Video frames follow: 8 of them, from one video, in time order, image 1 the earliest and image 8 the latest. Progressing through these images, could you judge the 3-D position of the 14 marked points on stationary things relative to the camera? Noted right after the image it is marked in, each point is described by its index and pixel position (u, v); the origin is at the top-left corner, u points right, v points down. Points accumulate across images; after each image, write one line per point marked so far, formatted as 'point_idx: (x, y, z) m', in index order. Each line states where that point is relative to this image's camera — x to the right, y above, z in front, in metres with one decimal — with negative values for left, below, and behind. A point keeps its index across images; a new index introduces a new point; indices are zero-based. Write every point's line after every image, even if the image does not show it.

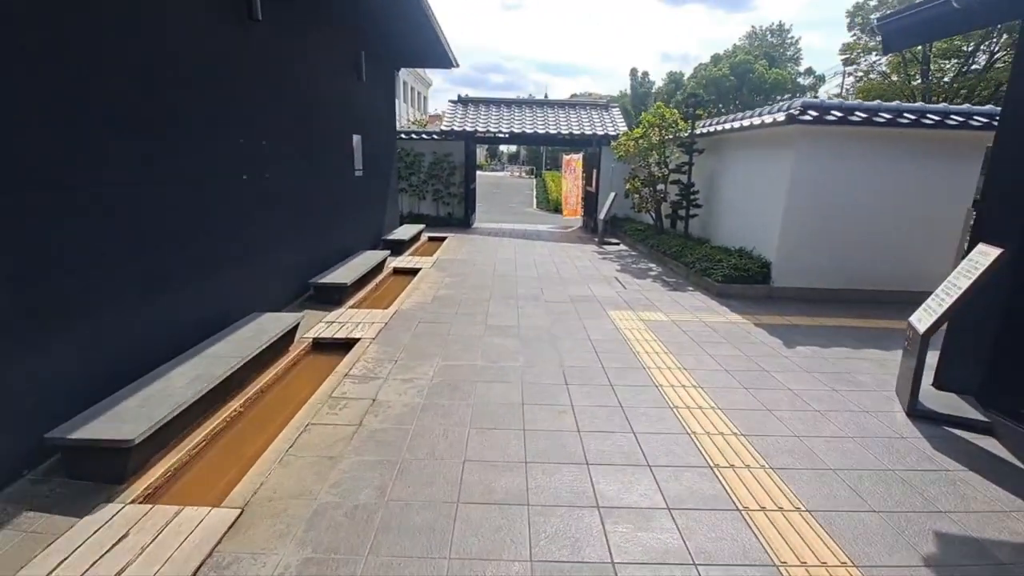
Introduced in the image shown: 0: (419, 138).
0: (-2.3, +3.6, +11.9) m
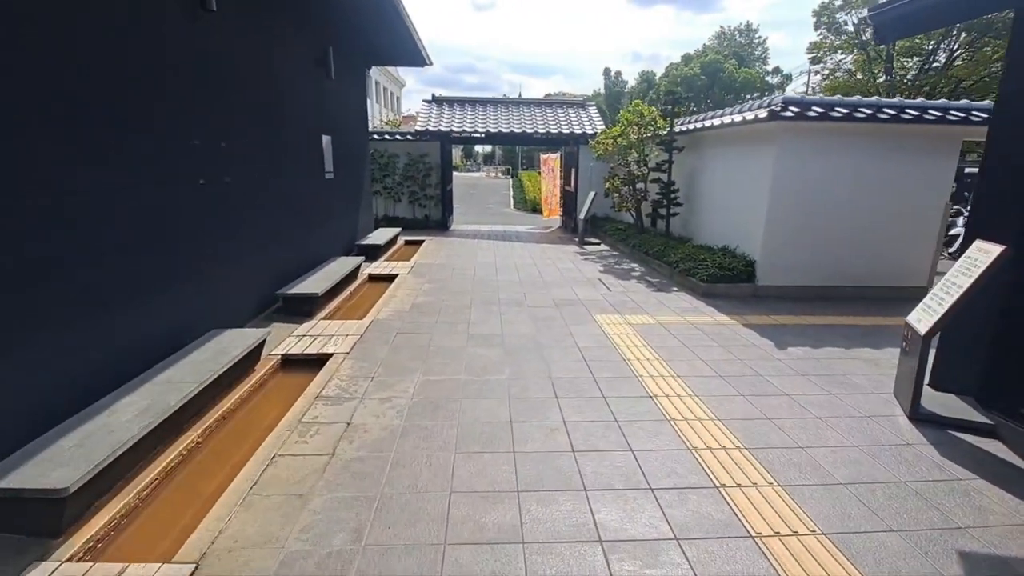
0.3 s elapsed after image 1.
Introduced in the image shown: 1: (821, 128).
0: (-2.8, +3.5, +11.6) m
1: (+3.4, +1.8, +5.5) m
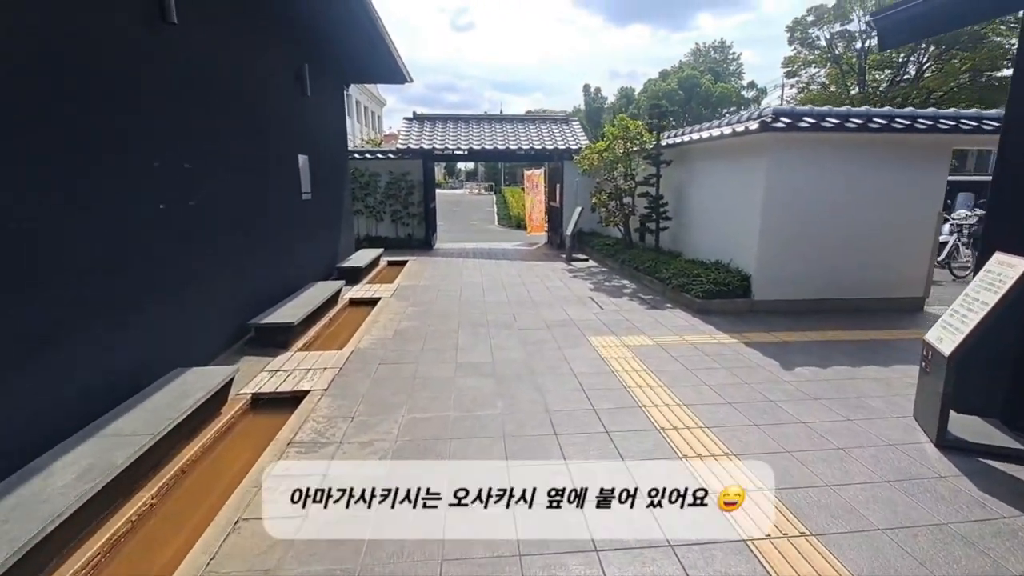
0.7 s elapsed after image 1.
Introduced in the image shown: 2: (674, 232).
0: (-3.2, +3.0, +11.4) m
1: (+3.3, +1.6, +5.4) m
2: (+2.5, +0.9, +7.7) m
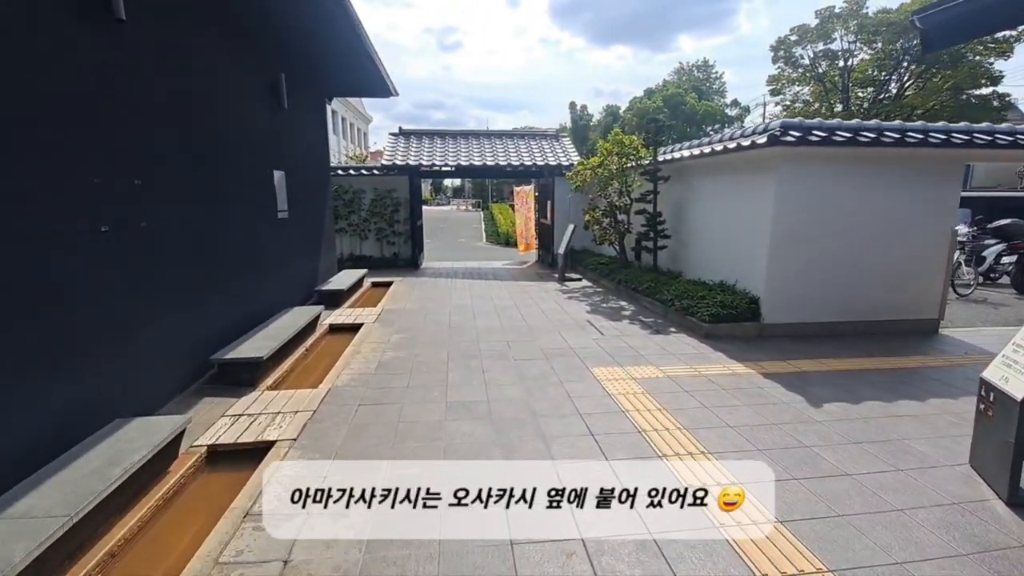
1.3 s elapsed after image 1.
0: (-3.4, +2.5, +10.9) m
1: (+3.2, +1.4, +5.1) m
2: (+2.4, +0.6, +7.4) m
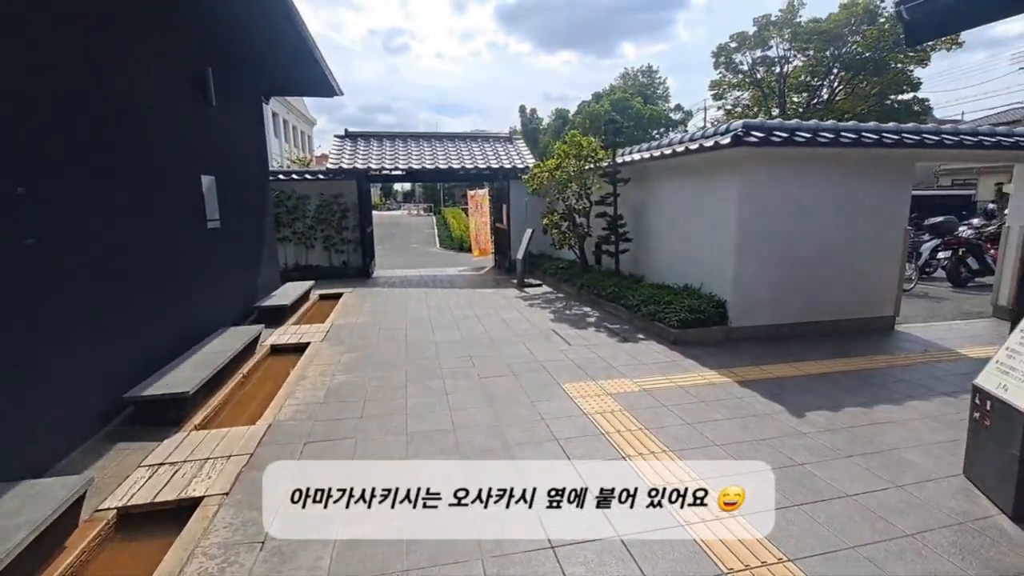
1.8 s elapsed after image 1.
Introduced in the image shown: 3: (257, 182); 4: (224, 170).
0: (-4.4, +2.3, +10.3) m
1: (+2.8, +1.4, +5.1) m
2: (+1.8, +0.5, +7.3) m
3: (-3.6, +1.5, +7.0) m
4: (-3.3, +1.4, +5.8) m
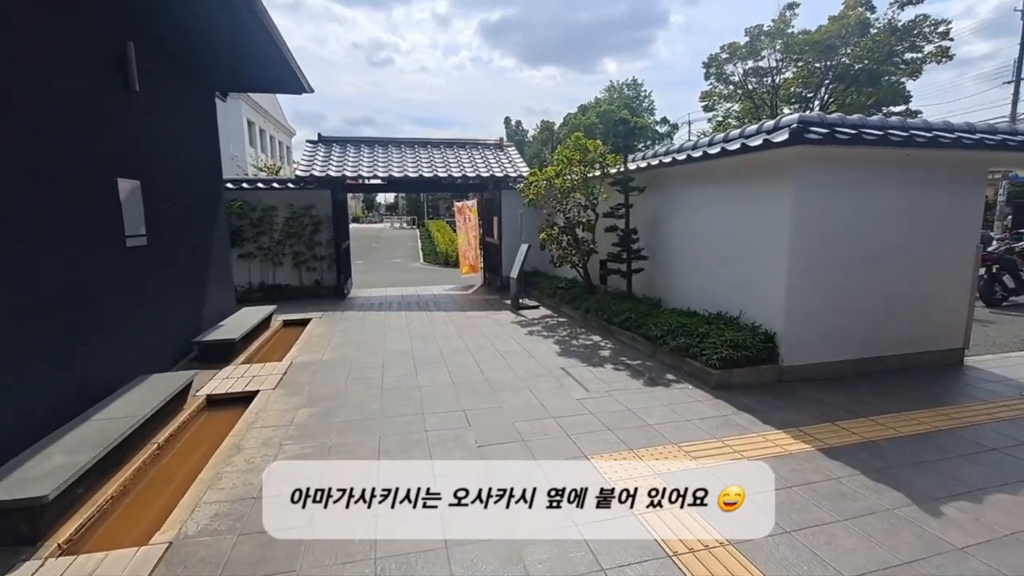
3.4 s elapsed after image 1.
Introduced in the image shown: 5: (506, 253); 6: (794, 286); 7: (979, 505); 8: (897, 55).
0: (-4.5, +1.8, +9.2) m
1: (+2.8, +1.1, +4.2) m
2: (+1.8, +0.2, +6.3) m
3: (-3.6, +1.2, +5.9) m
4: (-3.3, +1.1, +4.7) m
5: (-0.1, +0.7, +9.8) m
6: (+2.4, 0.0, +4.2) m
7: (+2.3, -1.1, +2.5) m
8: (+14.7, +8.9, +19.1) m
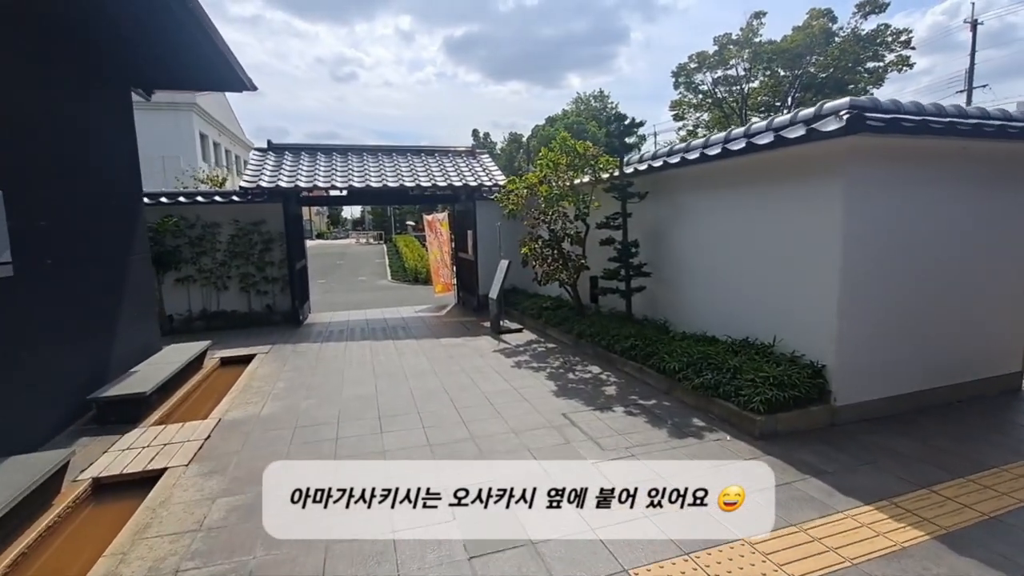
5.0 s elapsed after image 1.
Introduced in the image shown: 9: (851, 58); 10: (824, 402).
0: (-4.9, +1.4, +8.0) m
1: (+2.7, +1.0, +3.5) m
2: (+1.6, 0.0, +5.5) m
3: (-3.8, +0.8, +4.8) m
4: (-3.5, +0.8, +3.6) m
5: (-0.5, +0.3, +8.9) m
6: (+2.3, -0.1, +3.5) m
7: (+2.4, -1.2, +1.7) m
8: (+13.5, +8.7, +19.2) m
9: (+13.0, +8.8, +19.0) m
10: (+2.2, -0.8, +3.5) m
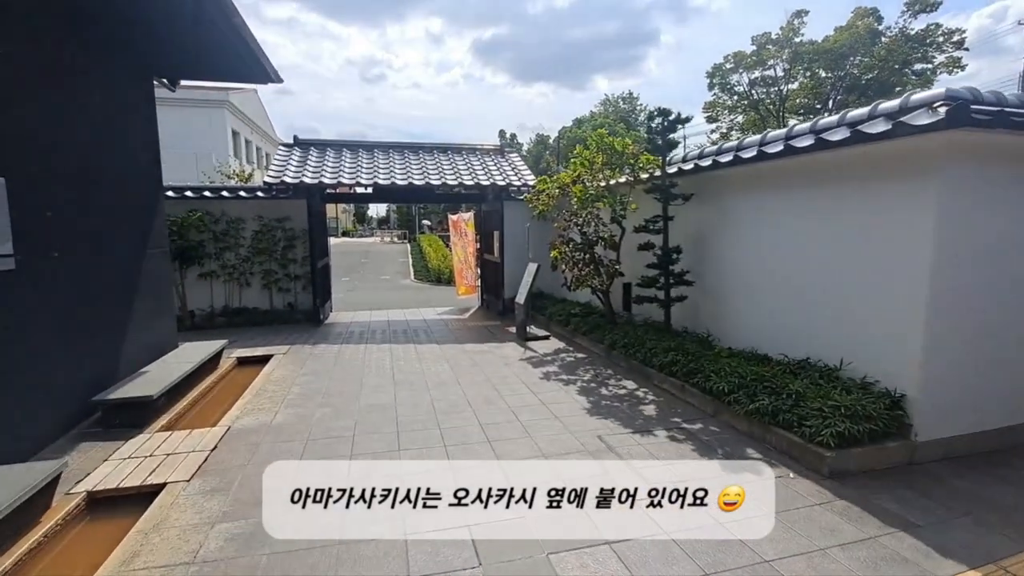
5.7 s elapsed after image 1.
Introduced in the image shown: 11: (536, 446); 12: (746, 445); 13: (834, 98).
0: (-4.5, +1.5, +7.9) m
1: (+2.9, +0.8, +3.0) m
2: (+1.9, -0.1, +5.1) m
3: (-3.5, +0.9, +4.7) m
4: (-3.2, +0.8, +3.4) m
5: (-0.1, +0.3, +8.6) m
6: (+2.5, -0.2, +3.0) m
7: (+2.5, -1.3, +1.2) m
8: (+14.6, +8.2, +18.3) m
9: (+14.1, +8.4, +18.1) m
10: (+2.4, -0.9, +3.1) m
11: (+0.2, -1.1, +3.3) m
12: (+1.6, -1.0, +3.4) m
13: (+12.9, +7.6, +19.8) m
